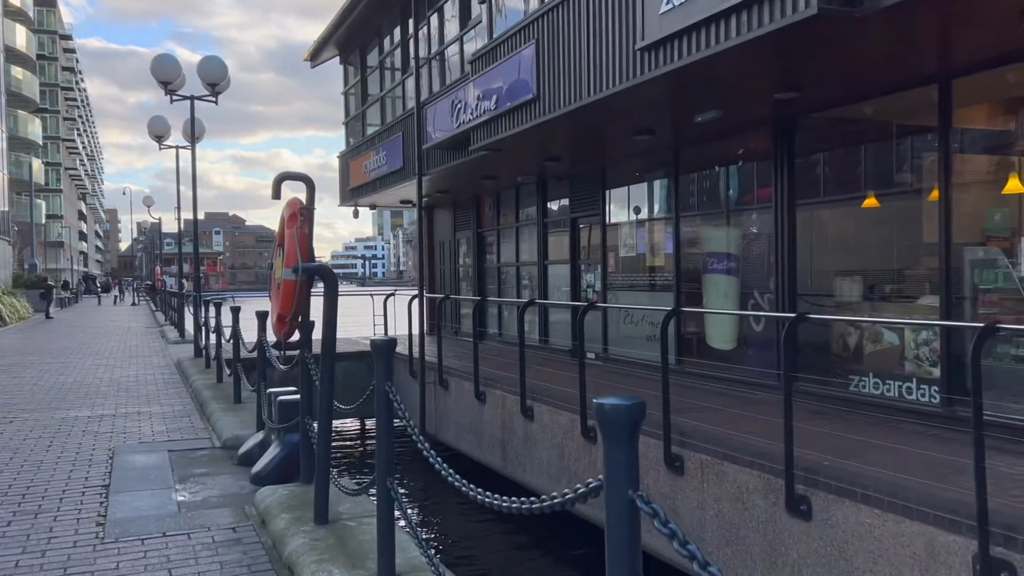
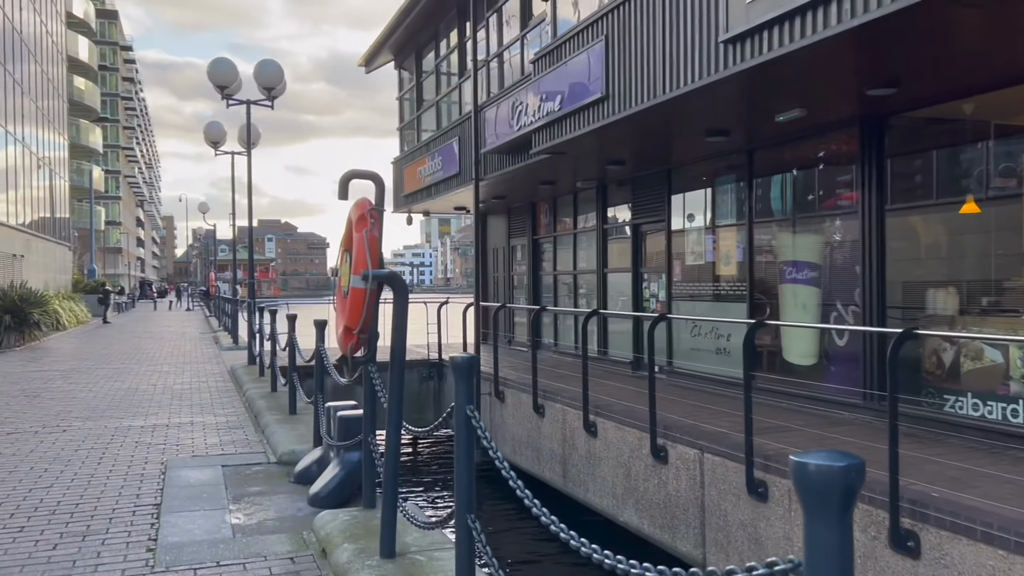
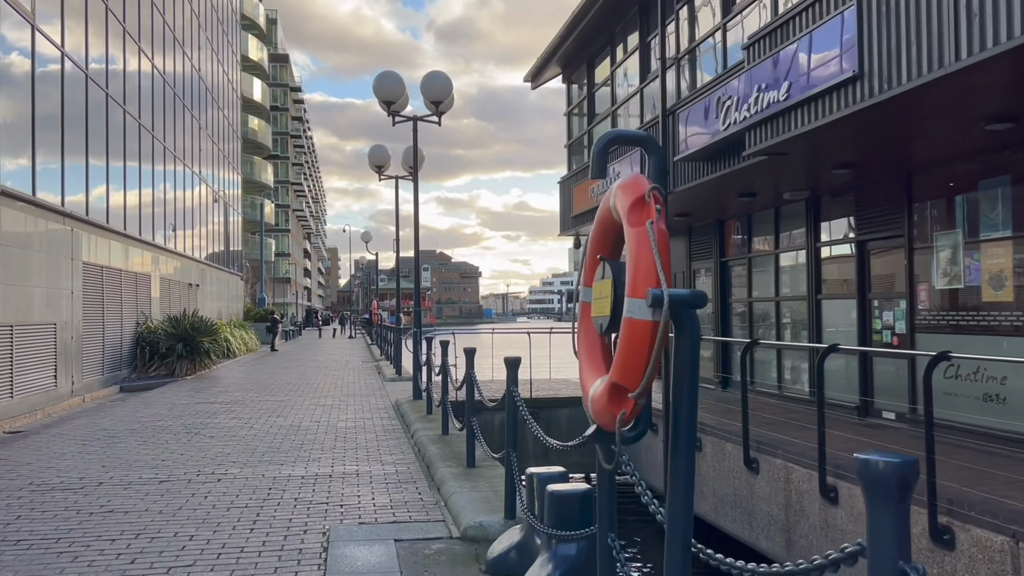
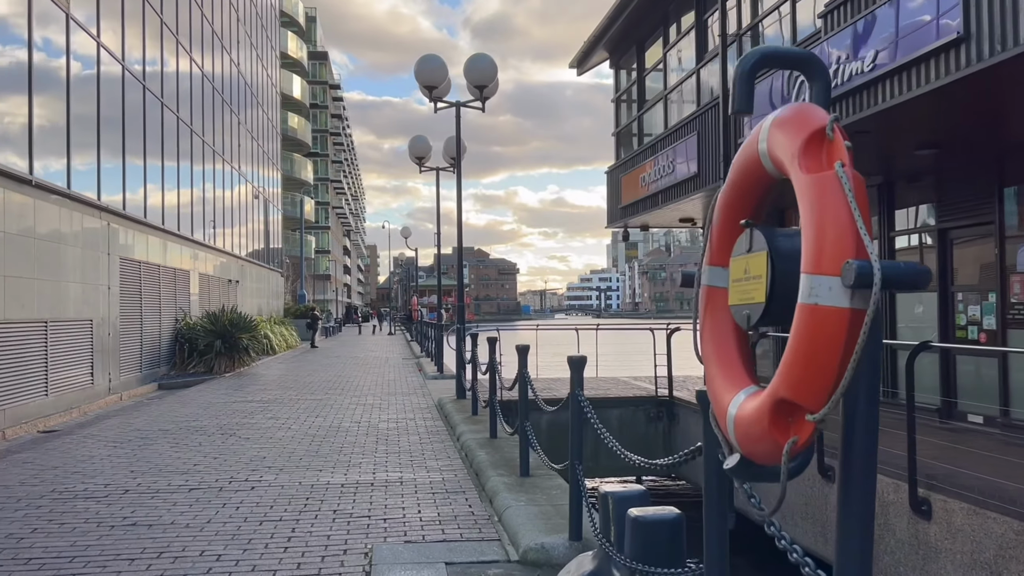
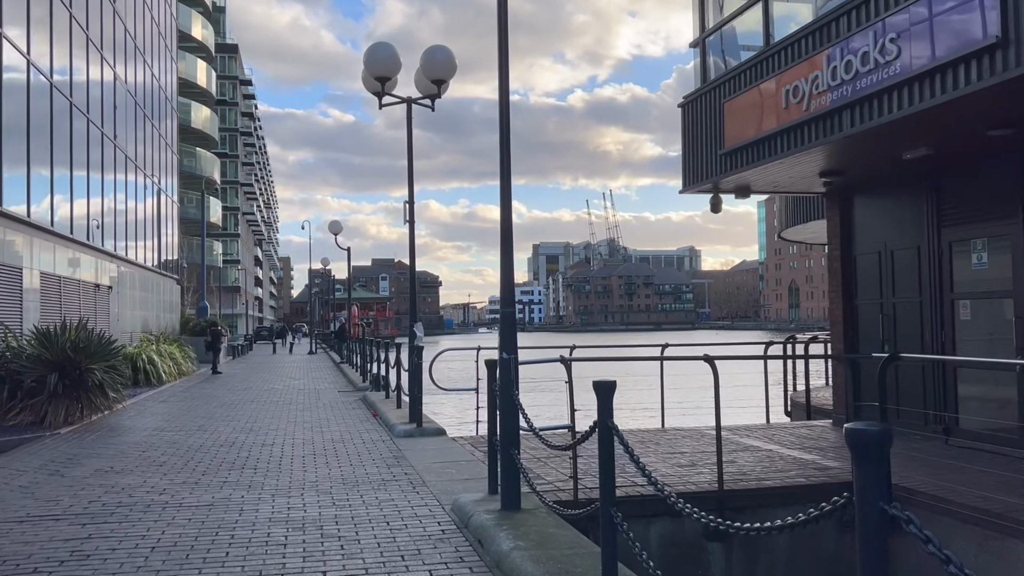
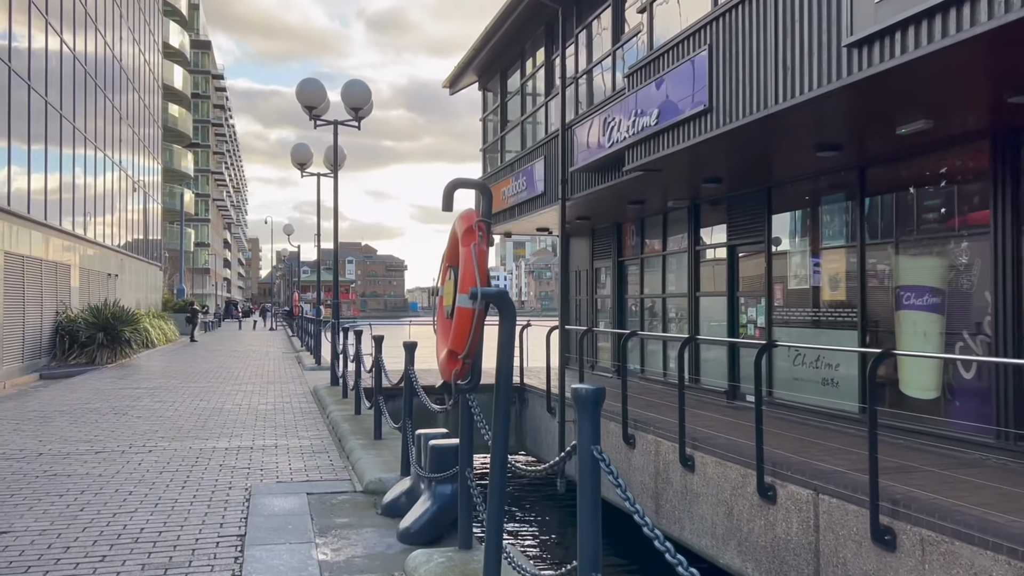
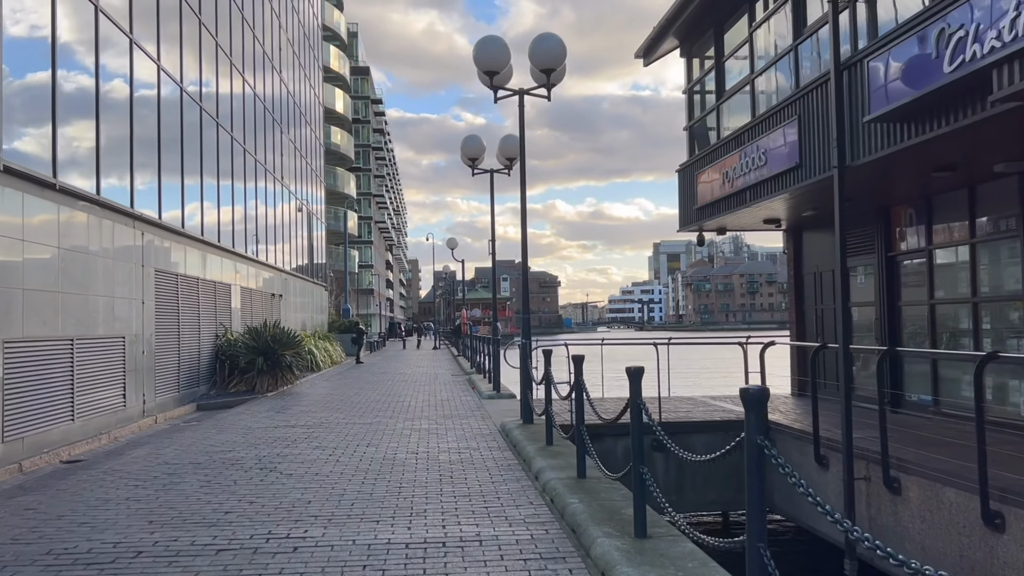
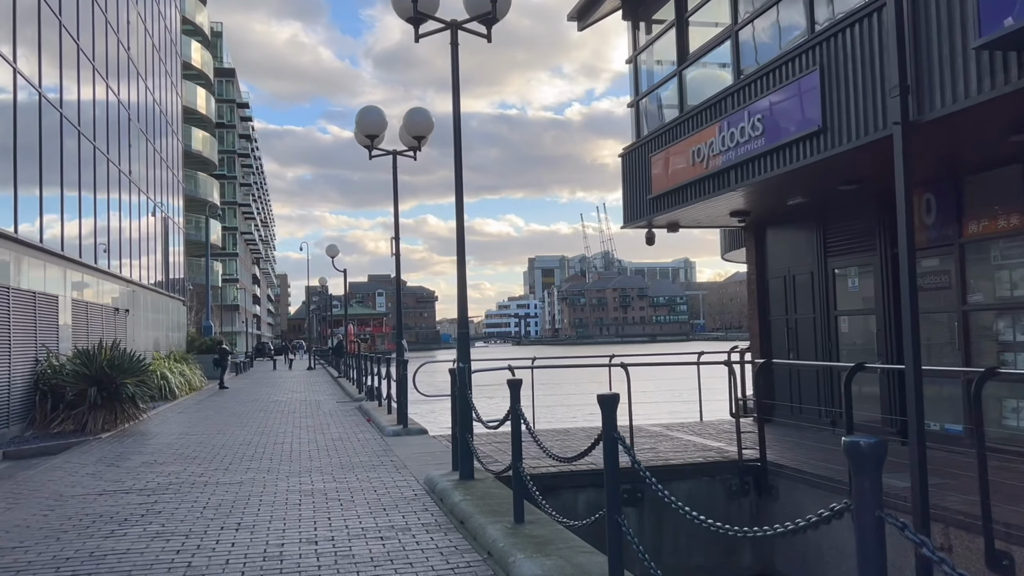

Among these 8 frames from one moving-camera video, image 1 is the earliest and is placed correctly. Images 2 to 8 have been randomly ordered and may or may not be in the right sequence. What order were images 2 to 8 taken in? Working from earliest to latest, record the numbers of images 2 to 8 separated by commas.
2, 6, 3, 4, 7, 8, 5
